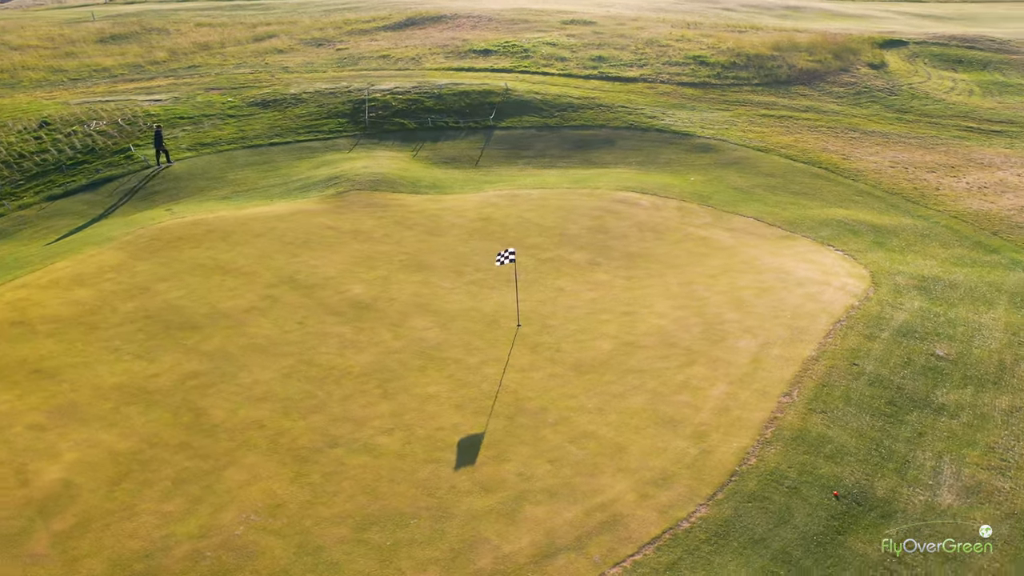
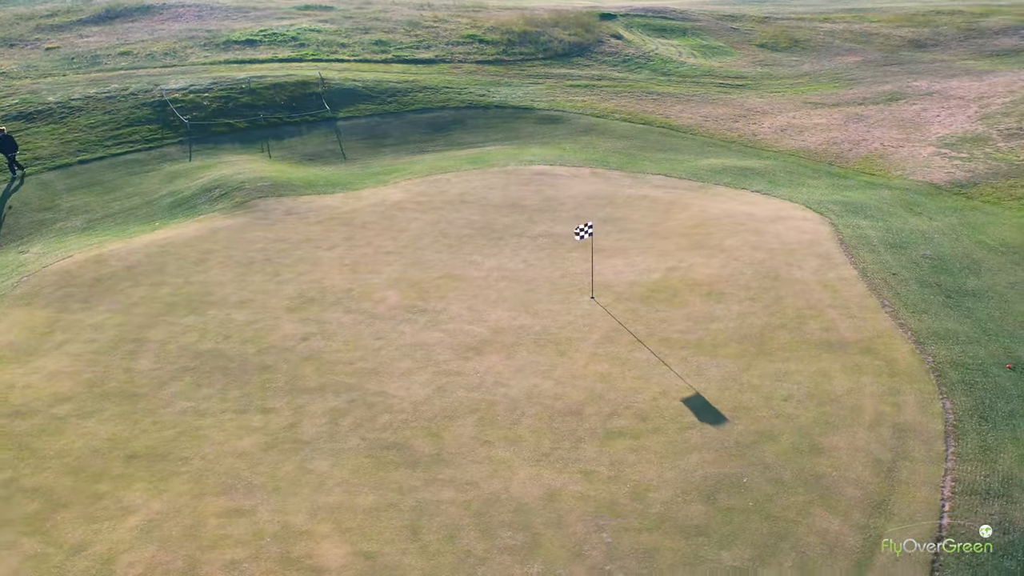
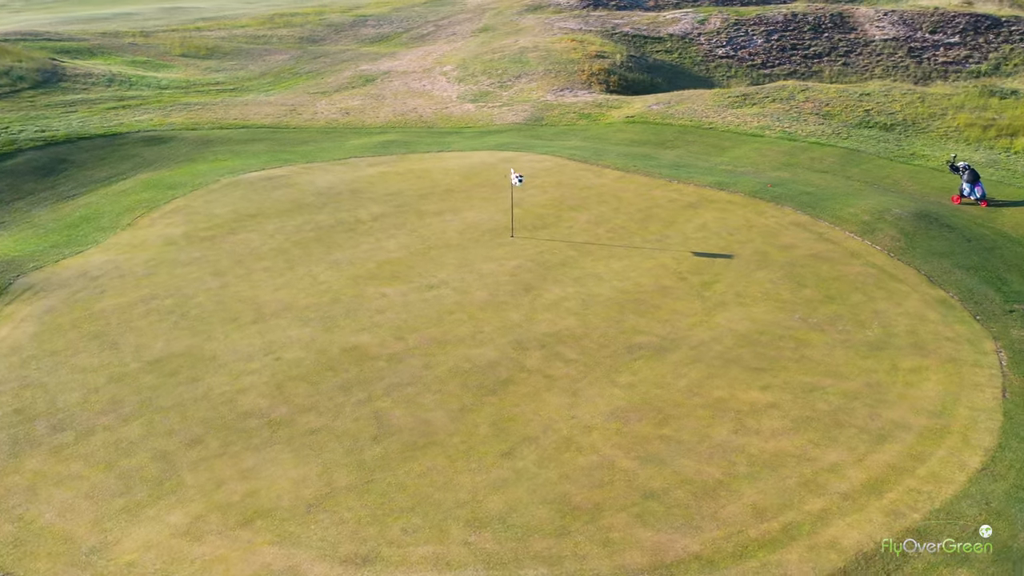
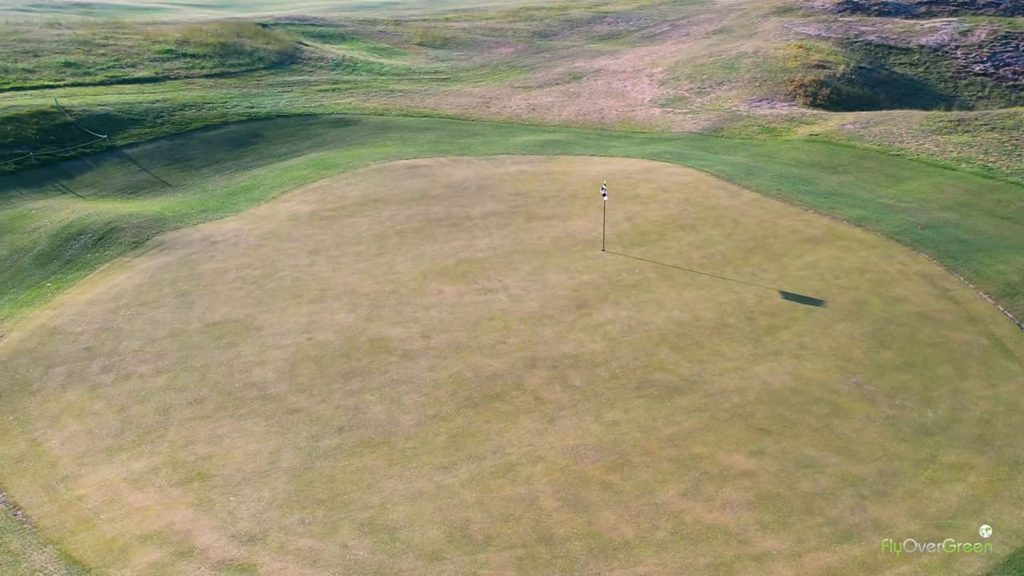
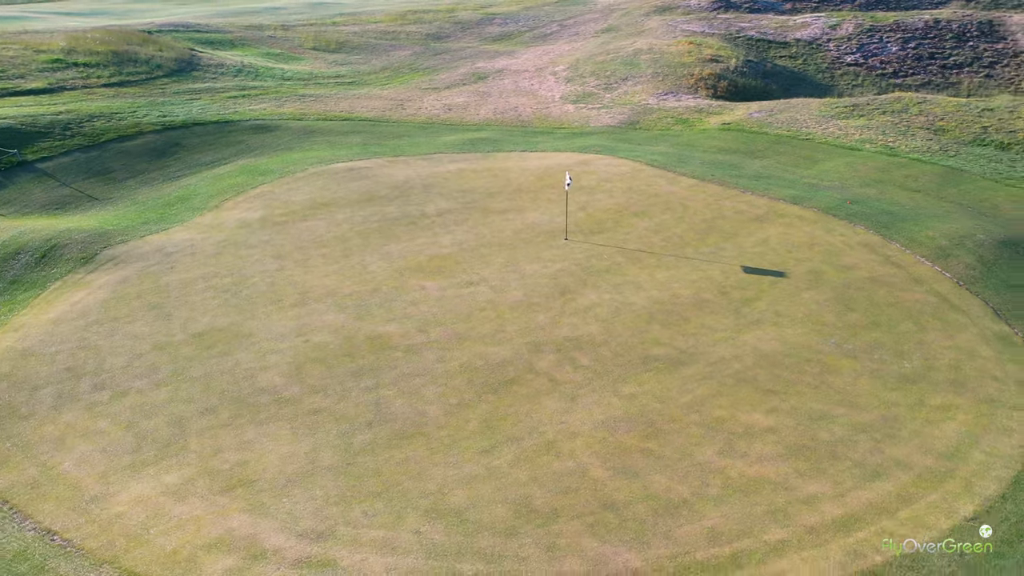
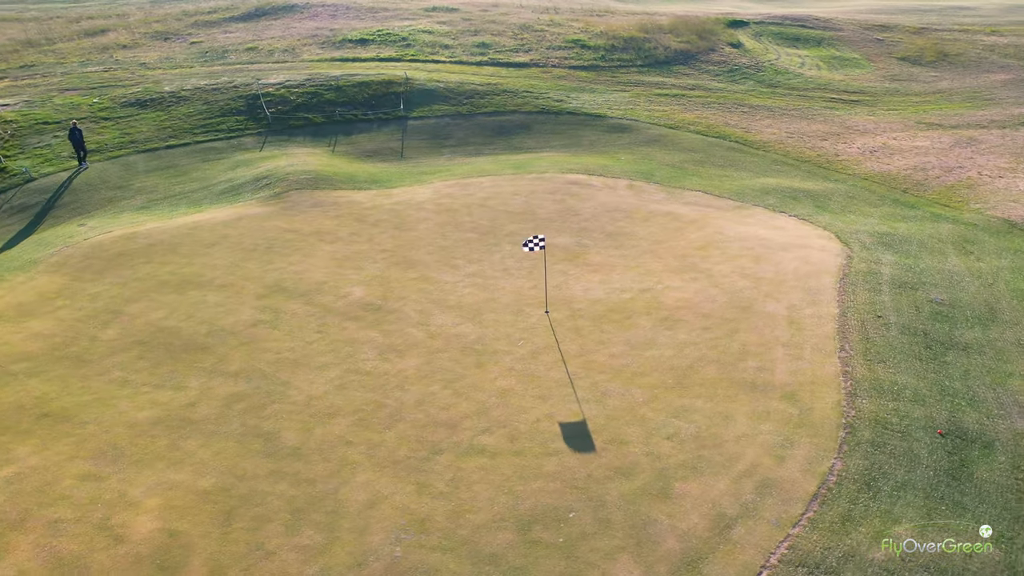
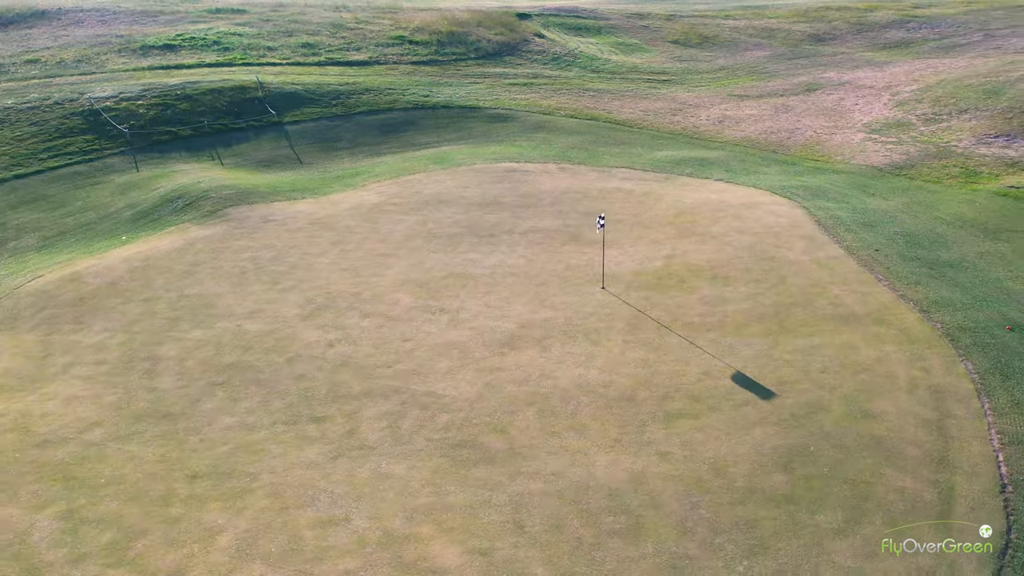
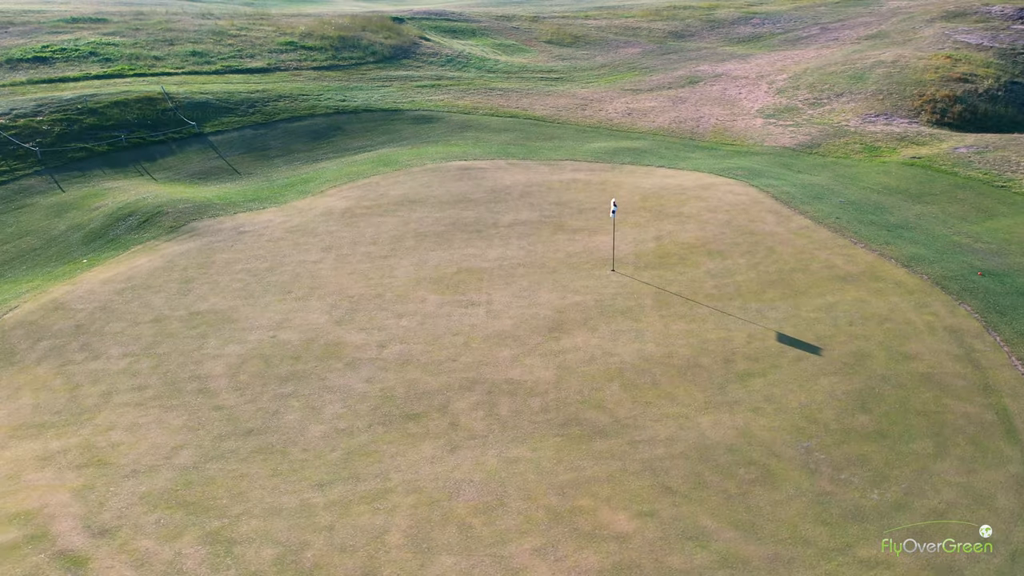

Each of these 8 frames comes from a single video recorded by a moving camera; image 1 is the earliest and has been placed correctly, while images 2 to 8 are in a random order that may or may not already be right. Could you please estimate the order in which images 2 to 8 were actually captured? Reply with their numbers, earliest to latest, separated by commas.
6, 2, 7, 8, 4, 5, 3
